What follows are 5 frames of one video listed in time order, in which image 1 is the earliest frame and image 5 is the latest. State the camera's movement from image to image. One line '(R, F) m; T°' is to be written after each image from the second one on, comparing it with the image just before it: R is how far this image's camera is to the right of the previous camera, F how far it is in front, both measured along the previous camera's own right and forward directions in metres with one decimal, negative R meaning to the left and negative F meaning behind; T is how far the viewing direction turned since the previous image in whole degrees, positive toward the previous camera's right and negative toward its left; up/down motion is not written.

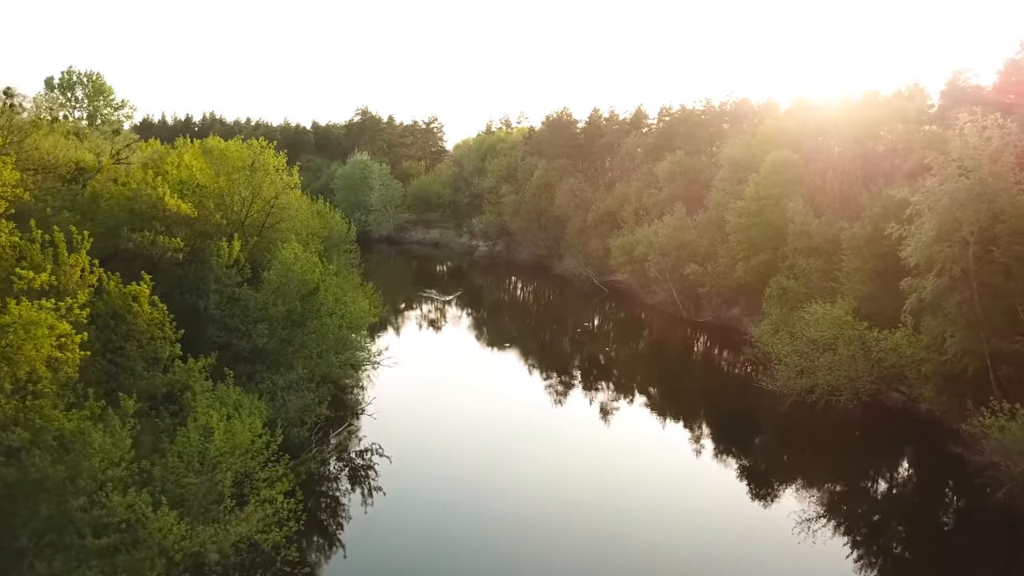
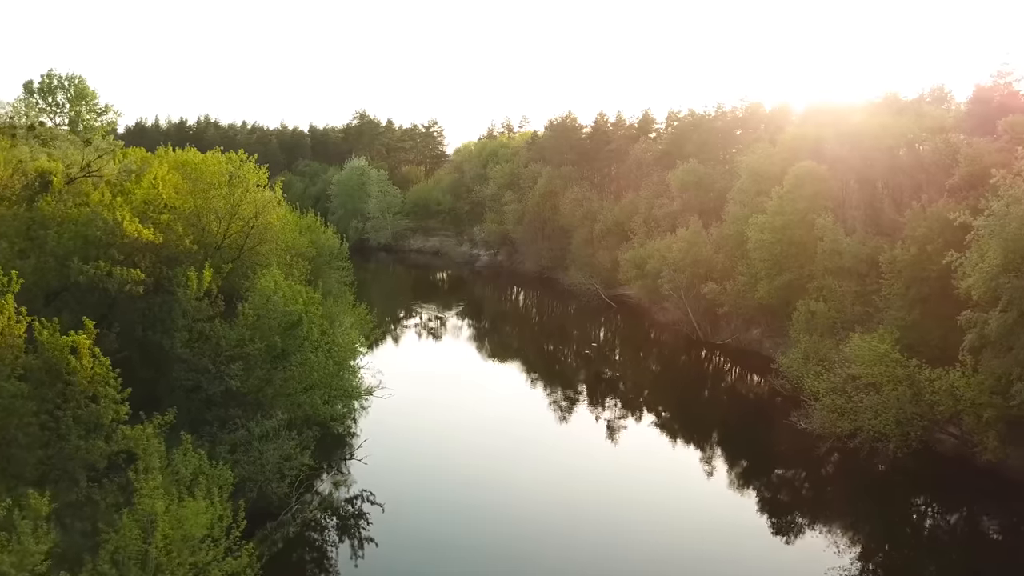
(-0.2, +2.7) m; 0°
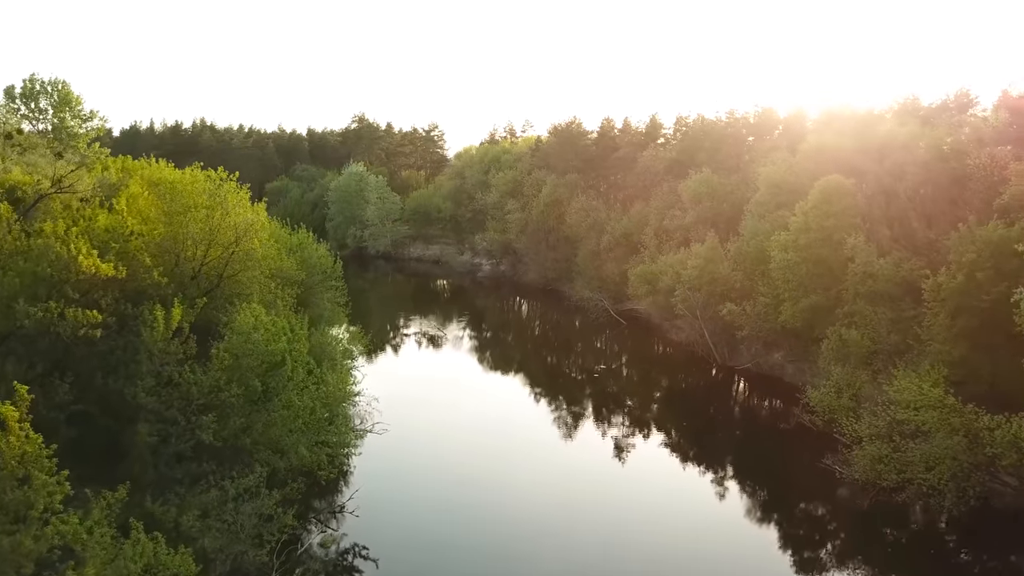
(-0.2, +2.3) m; 0°
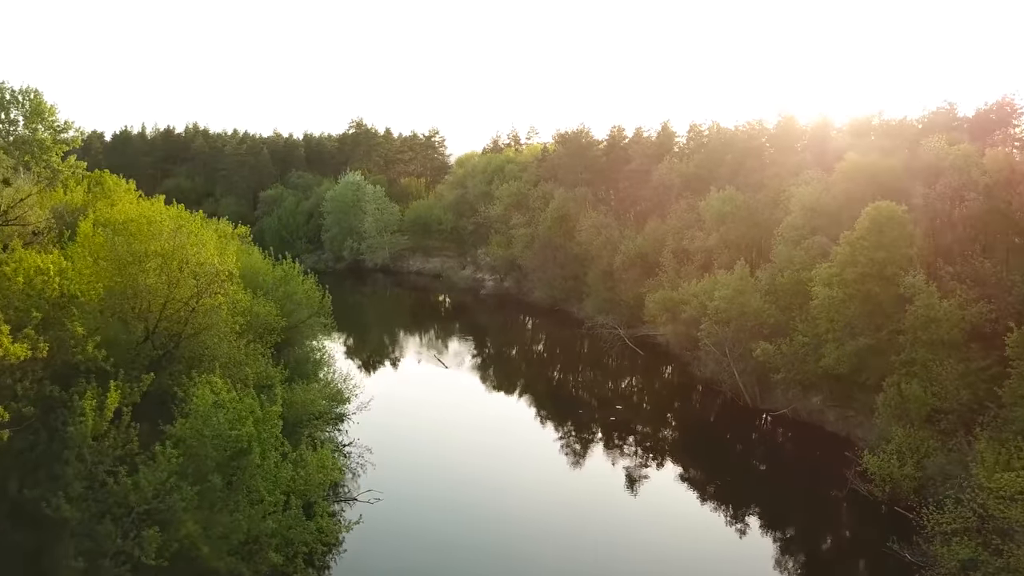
(-0.4, +3.6) m; 0°
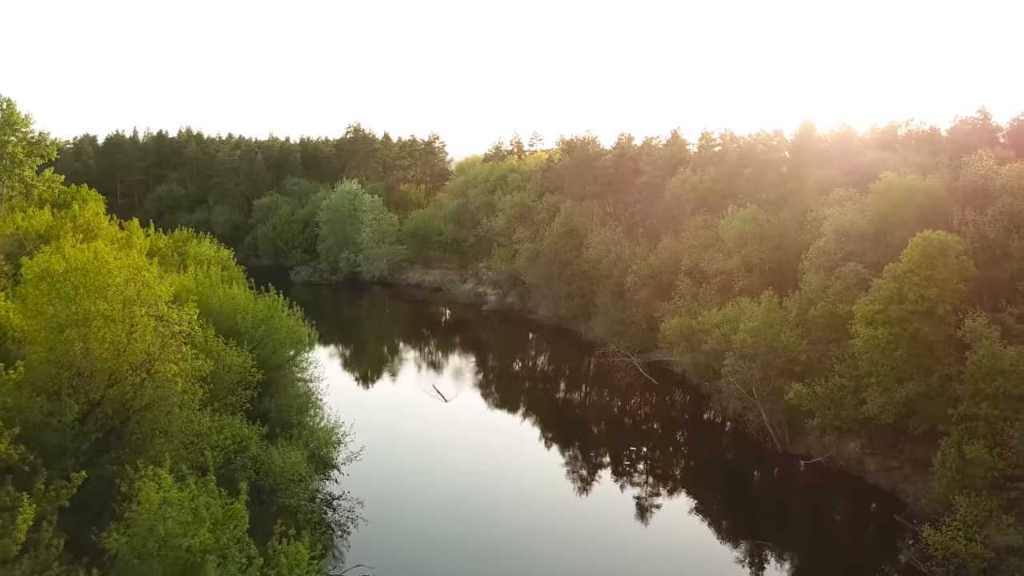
(-0.3, +2.9) m; 0°
